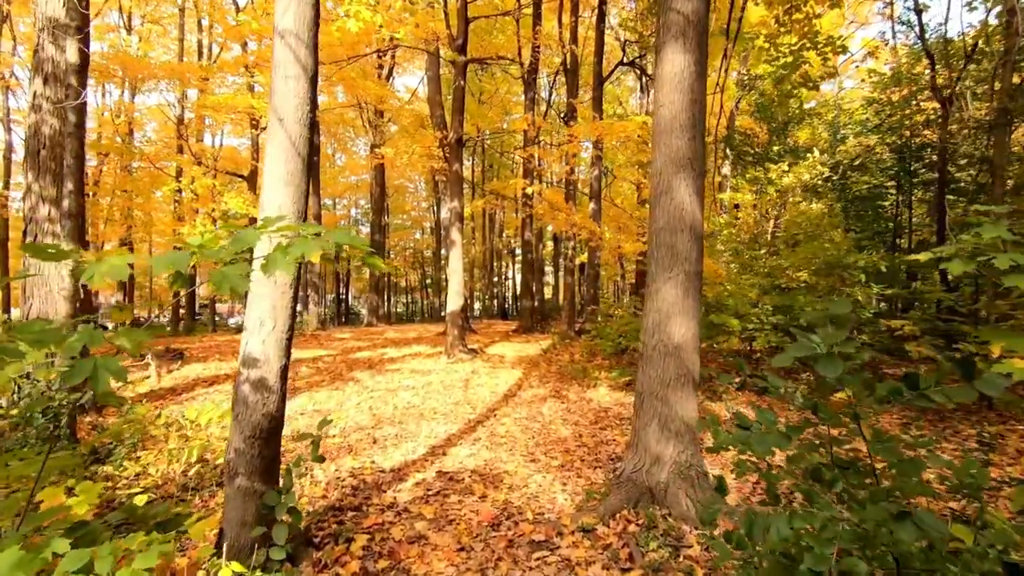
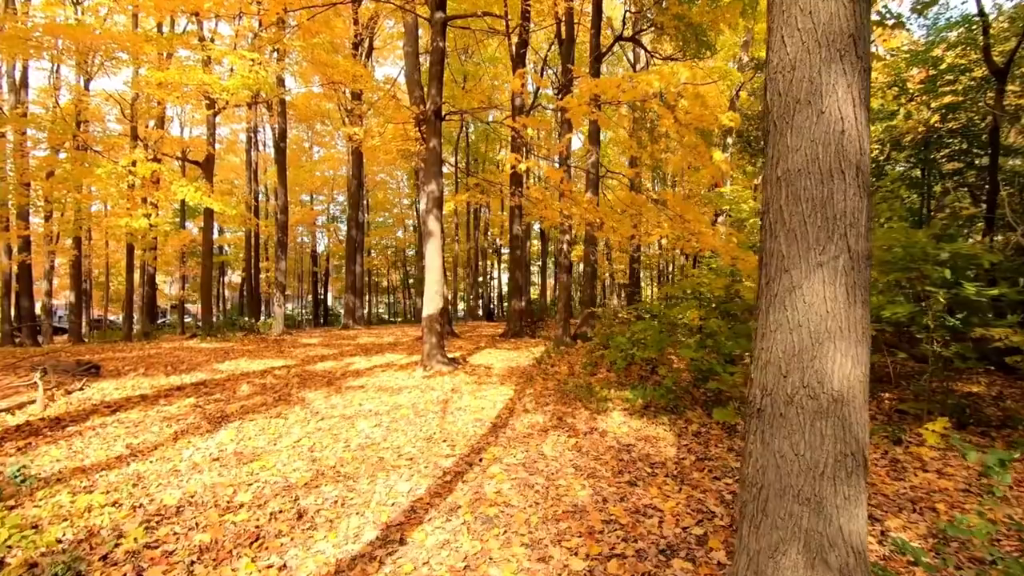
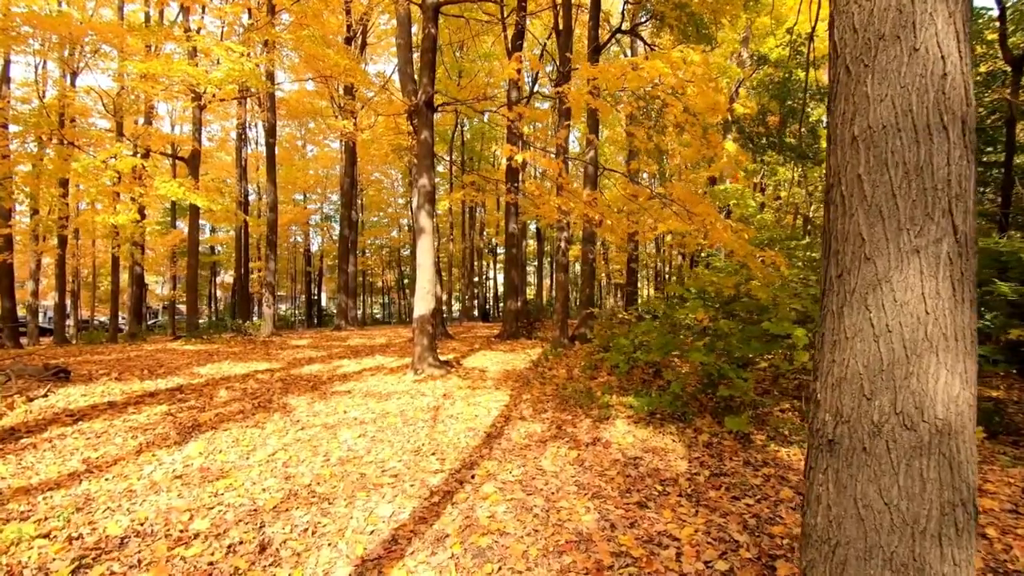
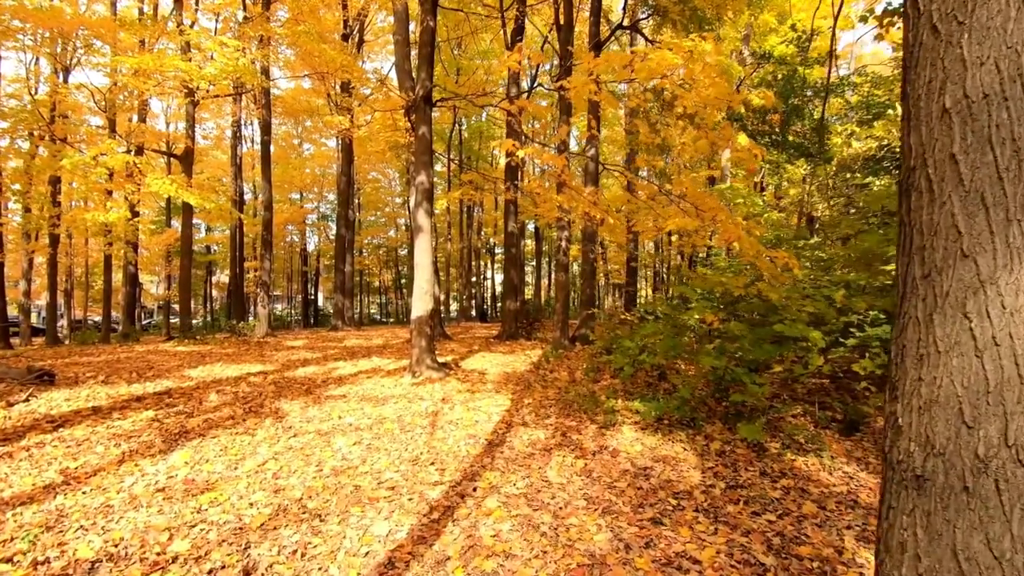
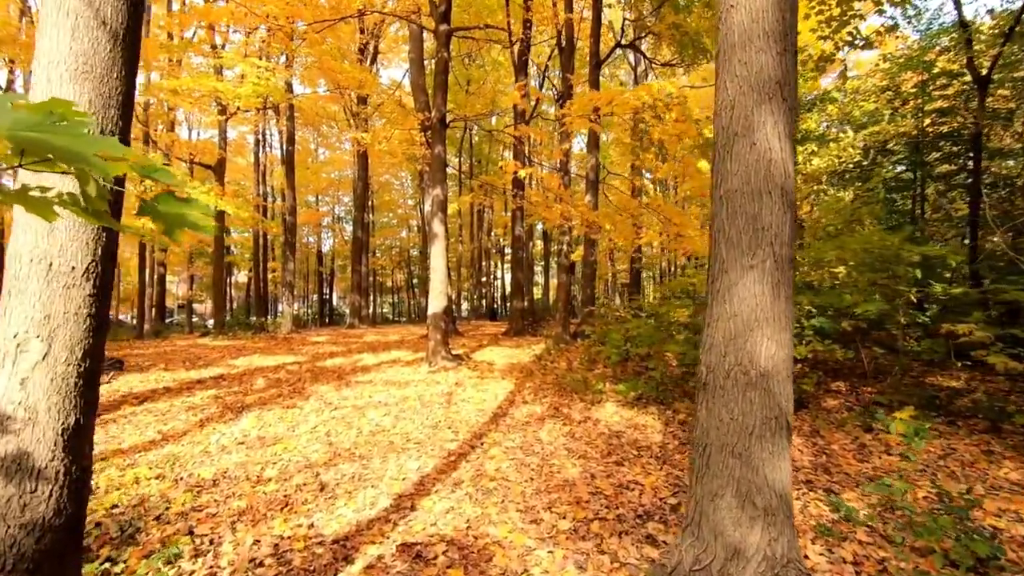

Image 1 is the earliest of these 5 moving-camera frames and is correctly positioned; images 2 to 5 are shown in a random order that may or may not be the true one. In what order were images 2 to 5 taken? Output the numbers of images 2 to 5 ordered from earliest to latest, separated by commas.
5, 2, 3, 4
